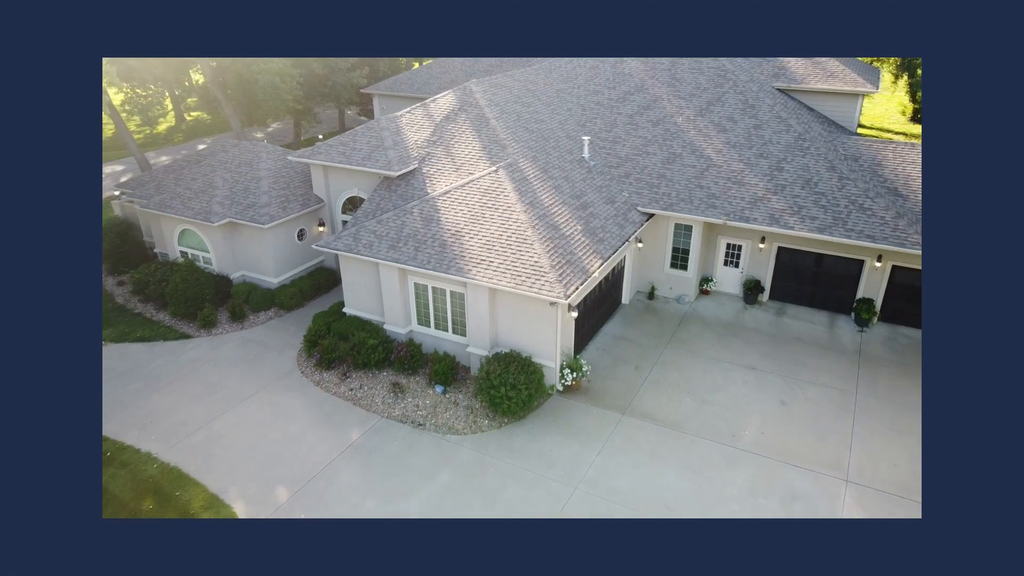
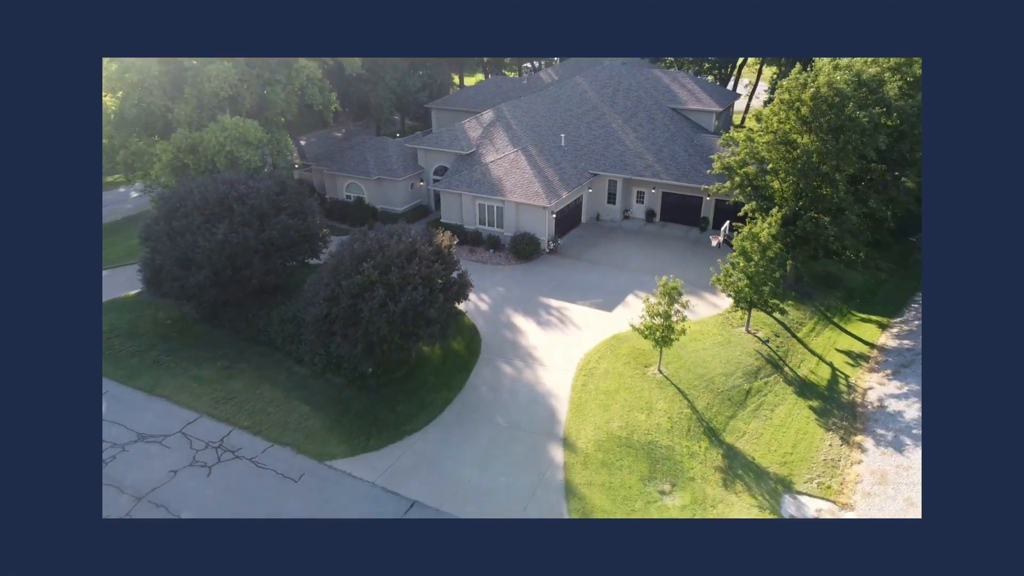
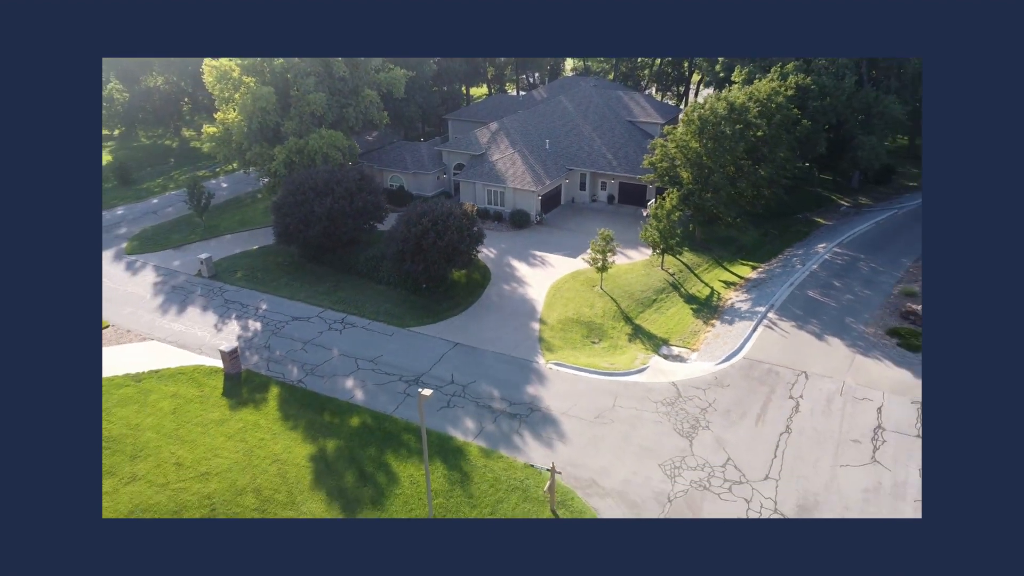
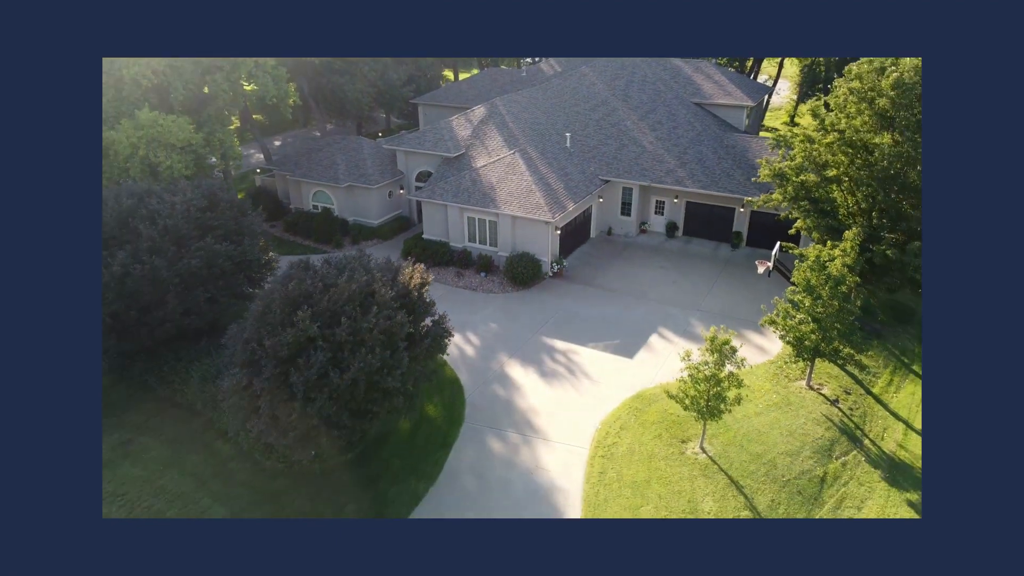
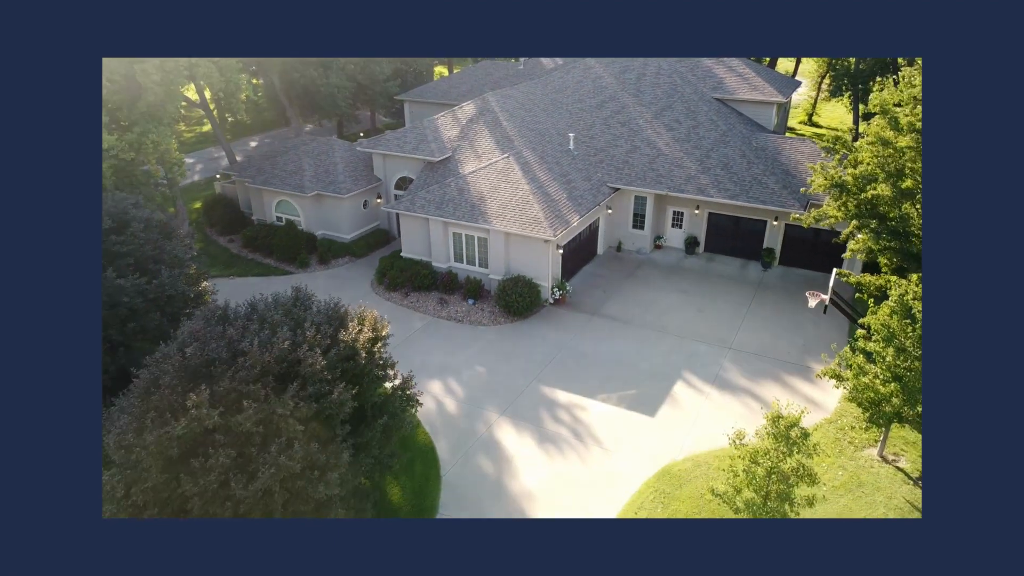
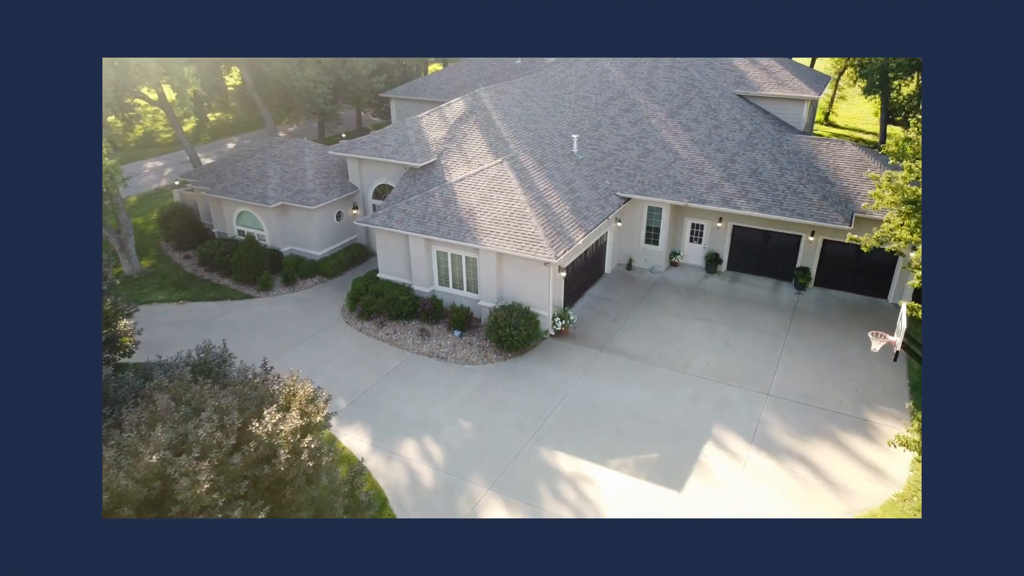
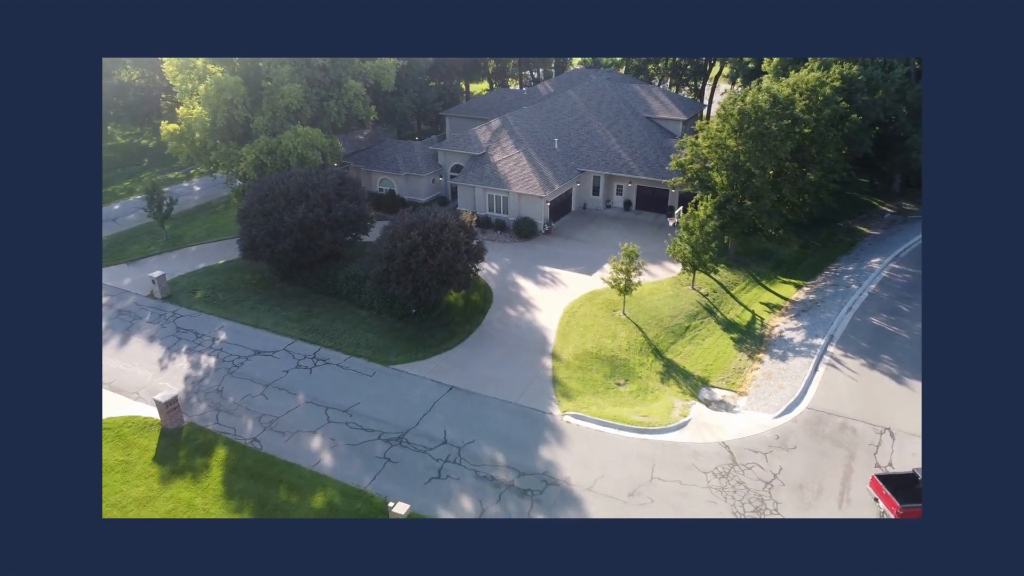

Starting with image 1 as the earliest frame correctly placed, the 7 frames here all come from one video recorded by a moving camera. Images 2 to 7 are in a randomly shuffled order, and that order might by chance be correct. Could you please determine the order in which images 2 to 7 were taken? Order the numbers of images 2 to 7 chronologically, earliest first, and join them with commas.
6, 5, 4, 2, 7, 3
